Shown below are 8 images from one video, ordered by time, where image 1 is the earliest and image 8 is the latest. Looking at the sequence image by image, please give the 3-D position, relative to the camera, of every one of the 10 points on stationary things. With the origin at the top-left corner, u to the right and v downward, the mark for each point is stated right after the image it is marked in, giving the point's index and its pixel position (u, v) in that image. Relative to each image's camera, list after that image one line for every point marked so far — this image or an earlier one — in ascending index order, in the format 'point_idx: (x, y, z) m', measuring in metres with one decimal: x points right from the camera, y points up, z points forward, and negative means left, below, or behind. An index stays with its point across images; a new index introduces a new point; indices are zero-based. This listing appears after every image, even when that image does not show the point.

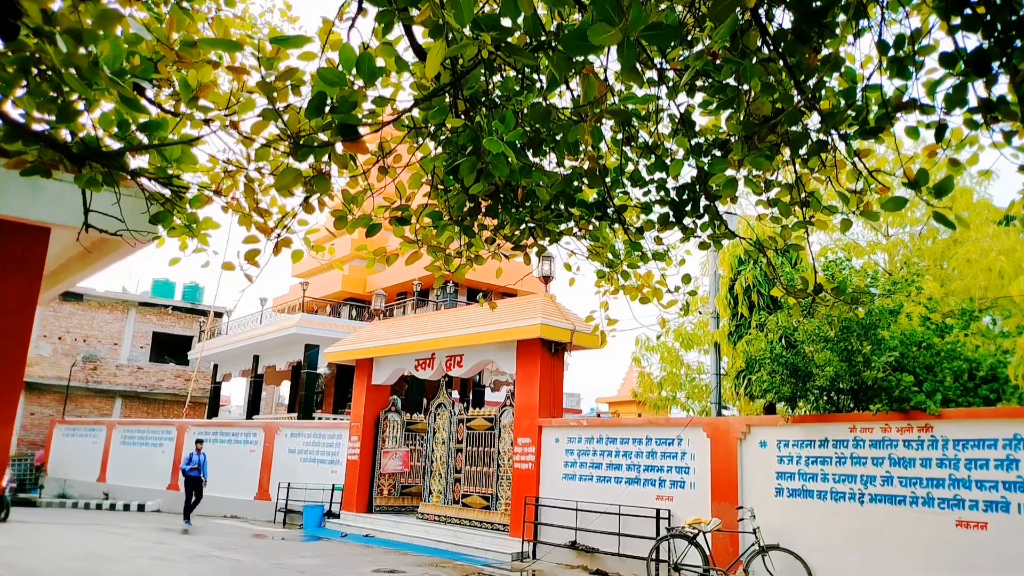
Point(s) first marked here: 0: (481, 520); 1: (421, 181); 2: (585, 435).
0: (-0.5, -3.6, +11.6) m
1: (-0.7, +0.8, +5.4) m
2: (+1.0, -2.0, +10.2) m
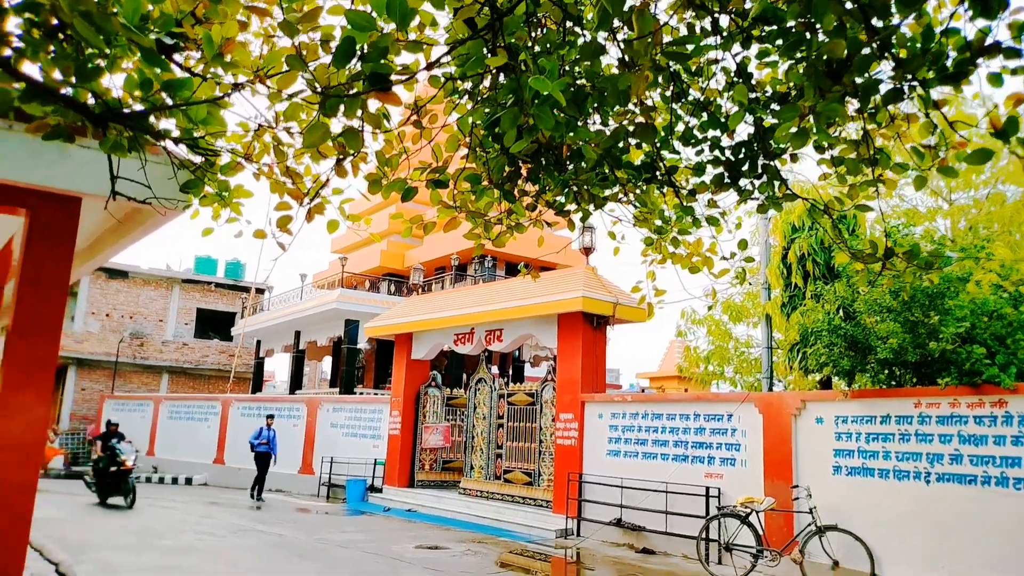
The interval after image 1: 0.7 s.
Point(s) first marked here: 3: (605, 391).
0: (+0.2, -3.2, +11.4) m
1: (-0.4, +1.0, +5.1) m
2: (+1.6, -1.6, +9.9) m
3: (+1.3, -1.5, +10.8) m
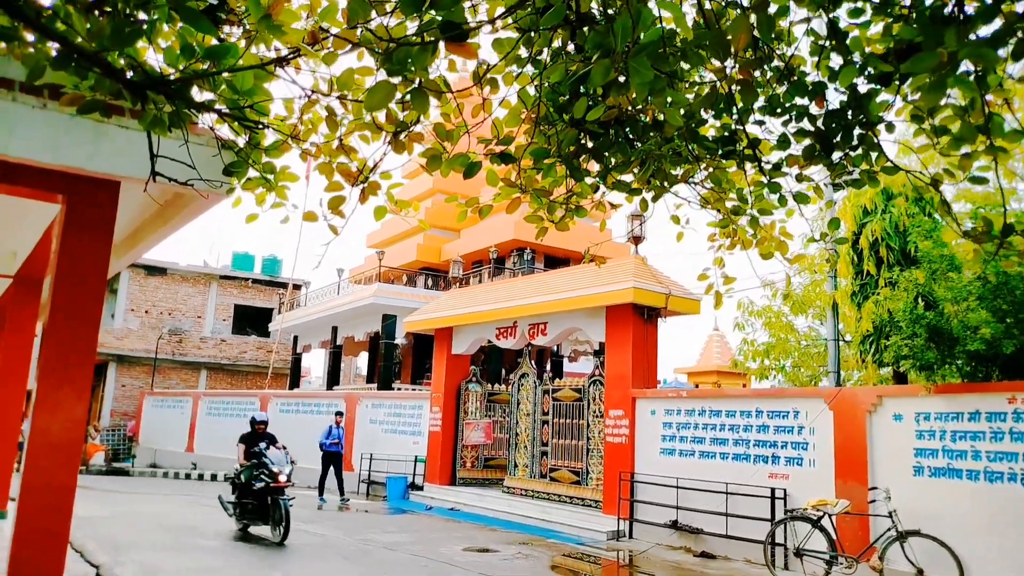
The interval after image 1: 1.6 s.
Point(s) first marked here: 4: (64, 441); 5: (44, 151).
0: (+0.9, -3.1, +11.0) m
1: (+0.1, +1.1, +4.7) m
2: (+2.2, -1.5, +9.5) m
3: (+2.0, -1.4, +10.4) m
4: (-2.8, -1.0, +4.7) m
5: (-2.8, +0.8, +4.4) m
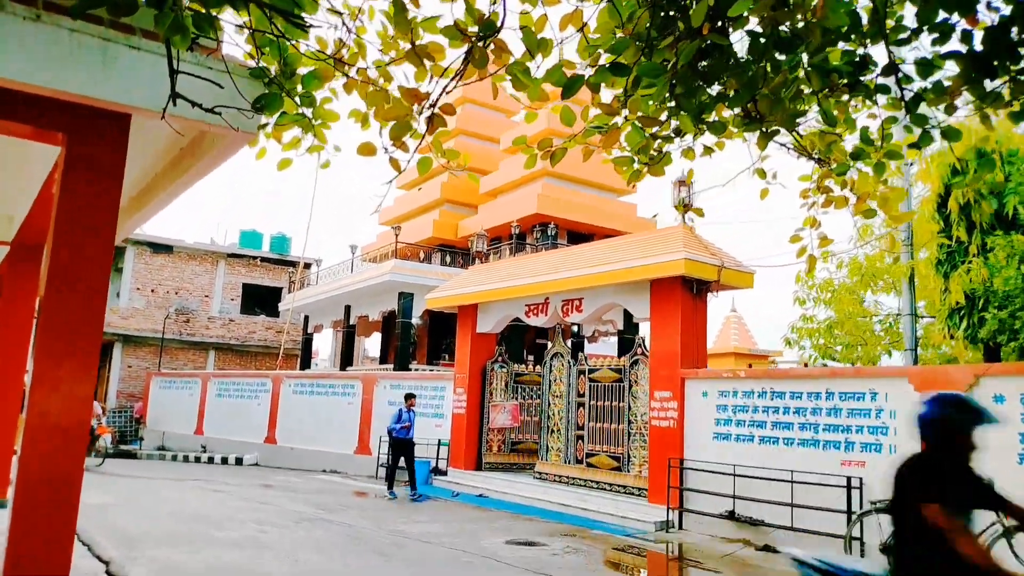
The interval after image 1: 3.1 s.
0: (+1.4, -2.7, +10.3) m
1: (+0.5, +1.3, +3.9) m
2: (+2.7, -1.2, +8.7) m
3: (+2.5, -1.0, +9.6) m
4: (-2.4, -0.7, +4.0) m
5: (-2.3, +1.0, +3.6) m
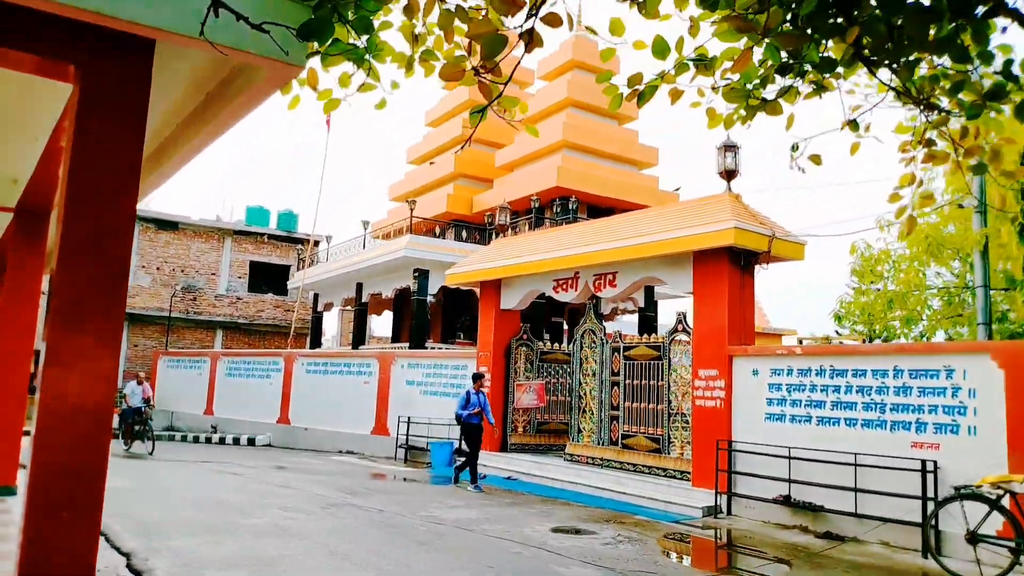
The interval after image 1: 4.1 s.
0: (+1.8, -2.3, +9.8) m
1: (+0.9, +1.5, +3.3) m
2: (+3.1, -0.8, +8.2) m
3: (+2.9, -0.6, +9.0) m
4: (-1.9, -0.5, +3.4) m
5: (-1.9, +1.2, +3.0) m
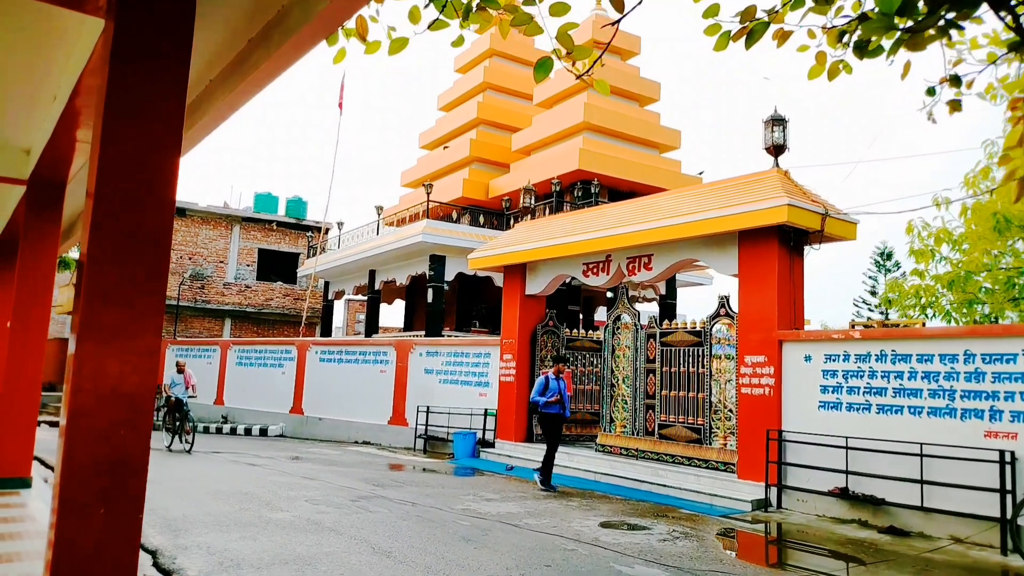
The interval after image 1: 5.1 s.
0: (+2.2, -2.1, +9.3) m
1: (+1.4, +1.7, +2.8) m
2: (+3.5, -0.6, +7.7) m
3: (+3.3, -0.4, +8.6) m
4: (-1.5, -0.4, +3.0) m
5: (-1.5, +1.4, +2.6) m
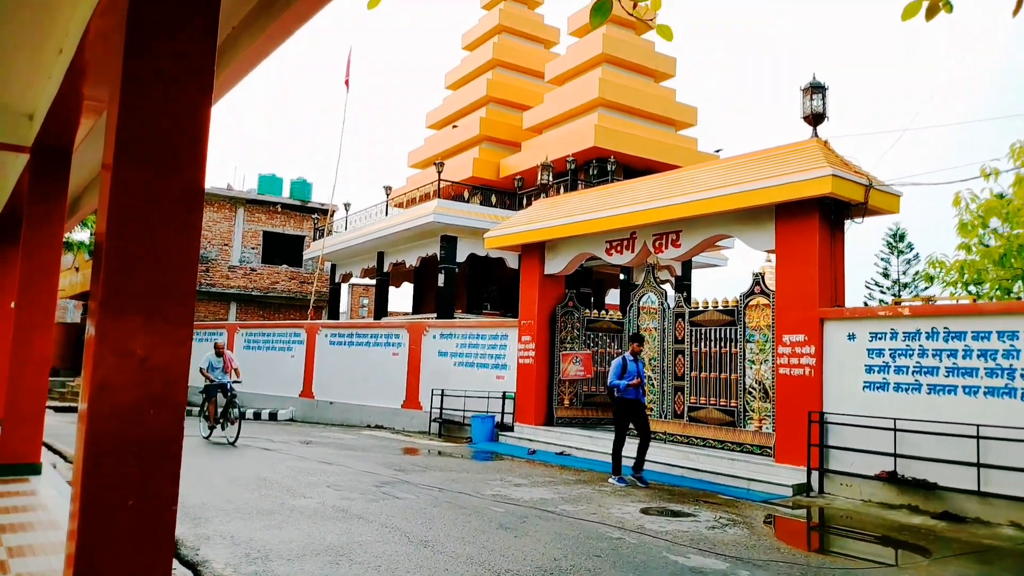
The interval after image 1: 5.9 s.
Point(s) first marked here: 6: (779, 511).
0: (+2.5, -1.8, +9.0) m
1: (+1.7, +1.8, +2.4) m
2: (+3.8, -0.4, +7.3) m
3: (+3.6, -0.2, +8.2) m
4: (-1.2, -0.3, +2.6) m
5: (-1.2, +1.5, +2.2) m
6: (+2.6, -2.1, +7.1) m
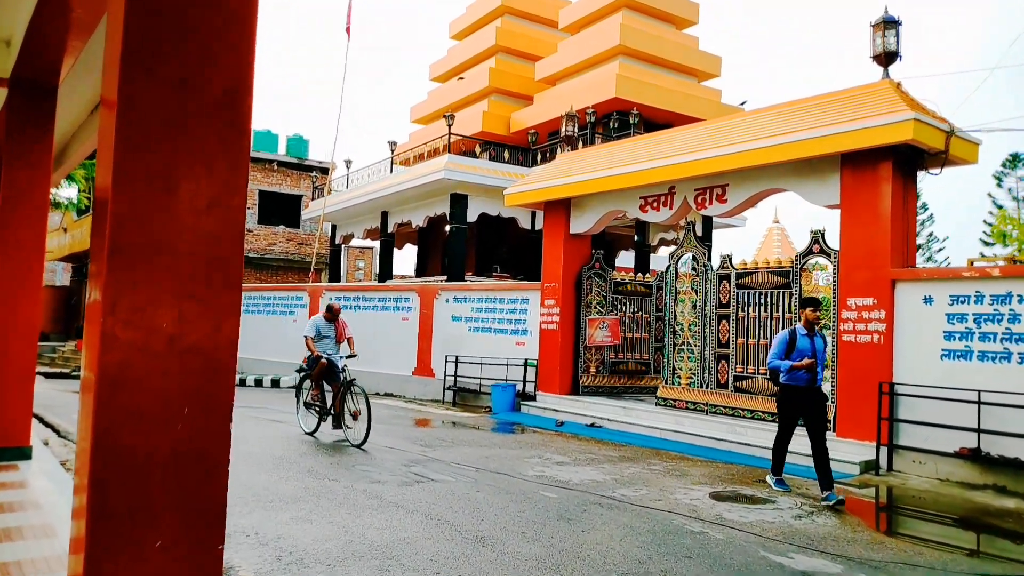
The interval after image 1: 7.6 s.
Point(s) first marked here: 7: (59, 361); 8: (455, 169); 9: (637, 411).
0: (+2.9, -1.4, +8.3) m
1: (+2.1, +1.9, +1.5) m
2: (+4.2, 0.0, +6.6) m
3: (+4.0, +0.2, +7.5) m
4: (-0.8, -0.1, +1.8) m
5: (-0.7, +1.6, +1.3) m
6: (+3.0, -1.8, +6.4) m
7: (-11.0, -1.8, +18.1) m
8: (-1.1, +2.4, +14.6) m
9: (+1.6, -1.6, +9.6) m
